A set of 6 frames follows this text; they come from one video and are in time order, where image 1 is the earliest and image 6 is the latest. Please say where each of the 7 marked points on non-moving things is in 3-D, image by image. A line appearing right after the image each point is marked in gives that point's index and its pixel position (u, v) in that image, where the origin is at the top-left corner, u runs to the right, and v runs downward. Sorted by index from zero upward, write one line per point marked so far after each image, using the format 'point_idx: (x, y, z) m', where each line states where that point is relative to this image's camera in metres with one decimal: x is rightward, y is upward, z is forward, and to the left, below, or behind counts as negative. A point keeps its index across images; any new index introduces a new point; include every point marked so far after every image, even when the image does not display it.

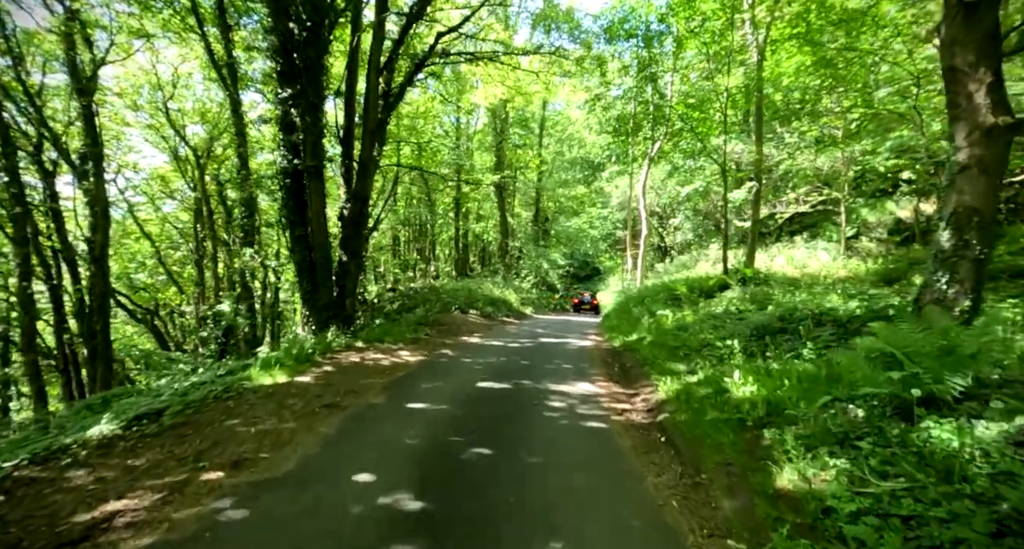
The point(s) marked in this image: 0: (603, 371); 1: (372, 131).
0: (+1.6, -1.6, +9.2) m
1: (-2.9, +3.0, +11.3) m
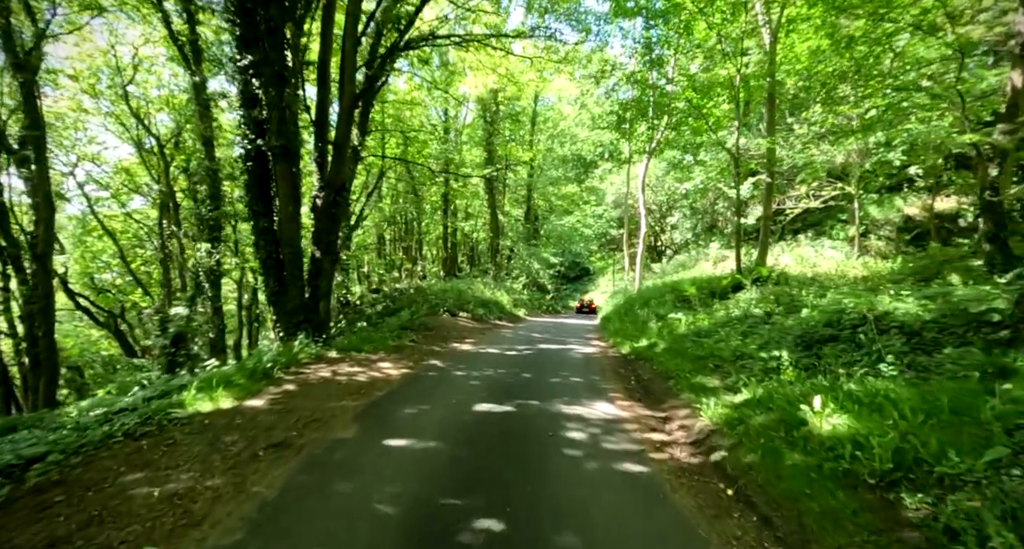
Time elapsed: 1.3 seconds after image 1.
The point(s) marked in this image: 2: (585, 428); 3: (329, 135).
0: (+1.6, -1.6, +7.8) m
1: (-3.0, +3.0, +9.9) m
2: (+0.7, -1.5, +5.4) m
3: (-3.4, +2.6, +10.0) m
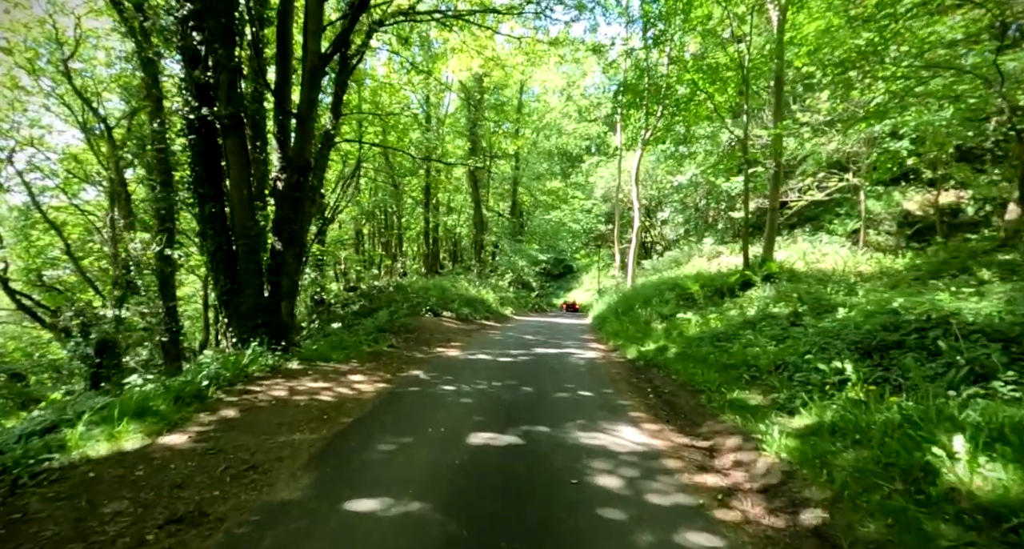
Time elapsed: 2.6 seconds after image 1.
0: (+1.6, -1.5, +6.6) m
1: (-3.1, +3.1, +8.4) m
2: (+0.8, -1.5, +4.1) m
3: (-3.5, +2.7, +8.5) m
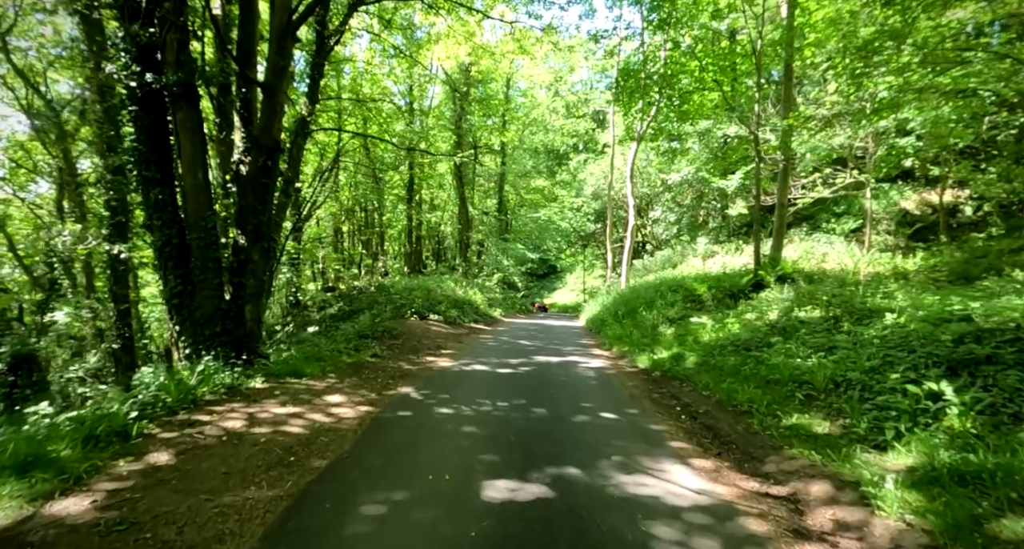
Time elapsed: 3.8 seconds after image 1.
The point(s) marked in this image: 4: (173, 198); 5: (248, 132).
0: (+1.7, -1.5, +5.5) m
1: (-3.0, +3.1, +7.2) m
2: (+1.0, -1.5, +3.0) m
3: (-3.4, +2.7, +7.3) m
4: (-4.3, +1.0, +6.8) m
5: (-3.5, +1.9, +7.3) m
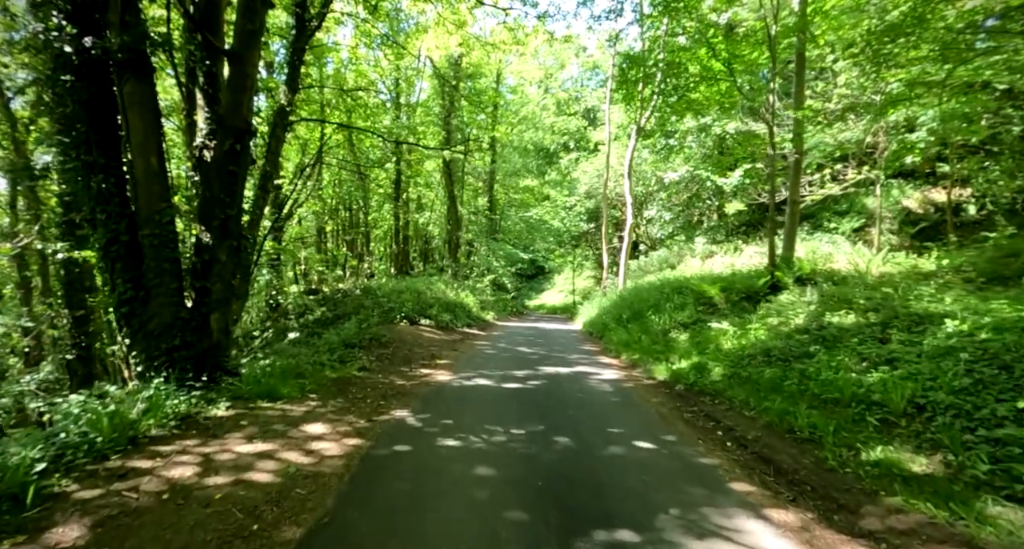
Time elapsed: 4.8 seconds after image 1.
0: (+1.8, -1.6, +4.6) m
1: (-2.9, +3.0, +6.2) m
2: (+1.2, -1.5, +2.1) m
3: (-3.3, +2.7, +6.3) m
4: (-4.1, +0.9, +5.7) m
5: (-3.4, +1.9, +6.3) m
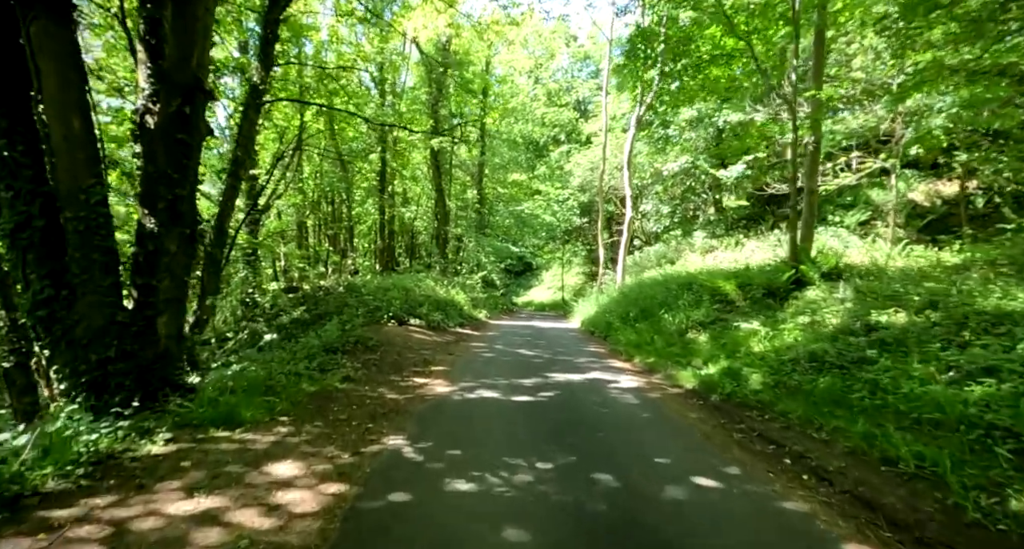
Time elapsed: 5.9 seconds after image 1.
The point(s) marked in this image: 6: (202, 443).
0: (+2.0, -1.5, +3.6) m
1: (-2.8, +3.1, +5.0) m
2: (+1.5, -1.4, +1.0) m
3: (-3.2, +2.7, +5.0) m
4: (-4.0, +1.0, +4.5) m
5: (-3.3, +1.9, +5.1) m
6: (-2.2, -1.2, +3.9) m
